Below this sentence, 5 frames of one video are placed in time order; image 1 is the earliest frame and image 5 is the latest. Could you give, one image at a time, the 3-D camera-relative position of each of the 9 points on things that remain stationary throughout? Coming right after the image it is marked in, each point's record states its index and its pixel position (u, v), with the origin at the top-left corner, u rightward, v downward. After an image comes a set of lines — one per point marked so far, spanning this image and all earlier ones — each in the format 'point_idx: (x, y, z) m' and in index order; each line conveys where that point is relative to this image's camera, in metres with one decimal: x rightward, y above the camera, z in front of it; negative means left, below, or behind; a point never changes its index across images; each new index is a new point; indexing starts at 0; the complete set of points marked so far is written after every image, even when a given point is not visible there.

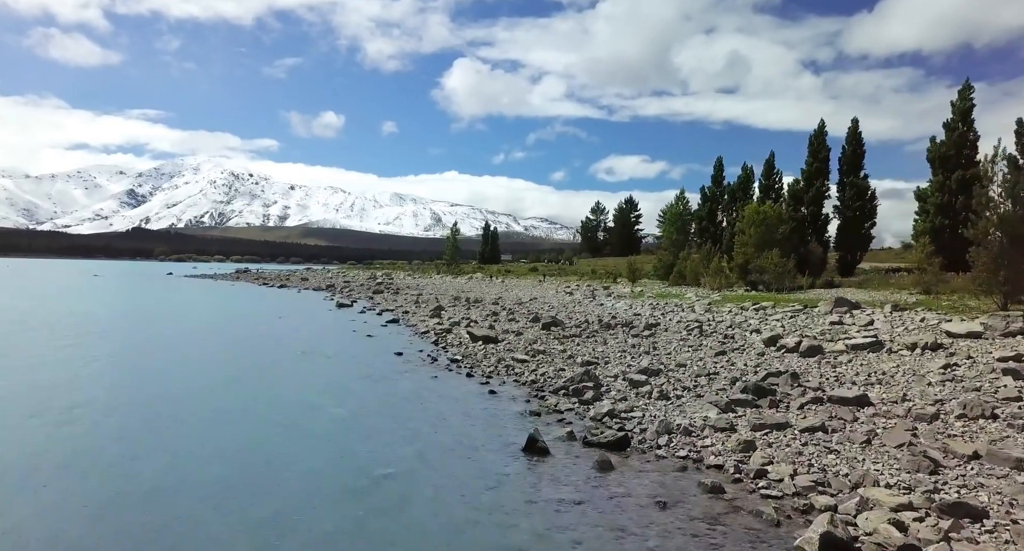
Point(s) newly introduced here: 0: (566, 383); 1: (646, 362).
0: (+1.3, -2.6, +17.0) m
1: (+3.7, -2.4, +19.6) m
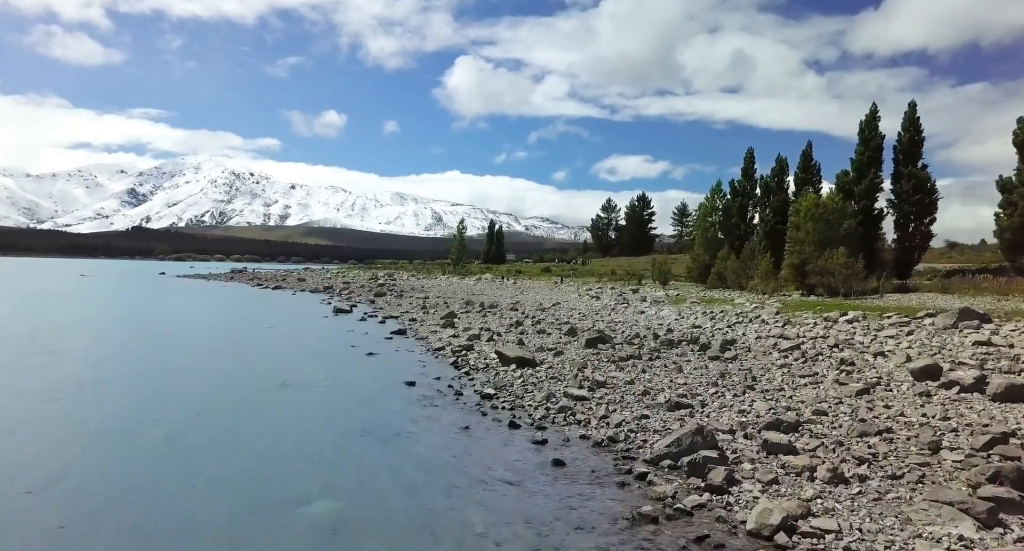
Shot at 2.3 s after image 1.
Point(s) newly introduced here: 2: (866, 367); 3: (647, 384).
0: (+2.5, -2.8, +11.2) m
1: (+4.9, -2.5, +13.9) m
2: (+8.6, -2.2, +17.1) m
3: (+3.3, -2.6, +17.1) m
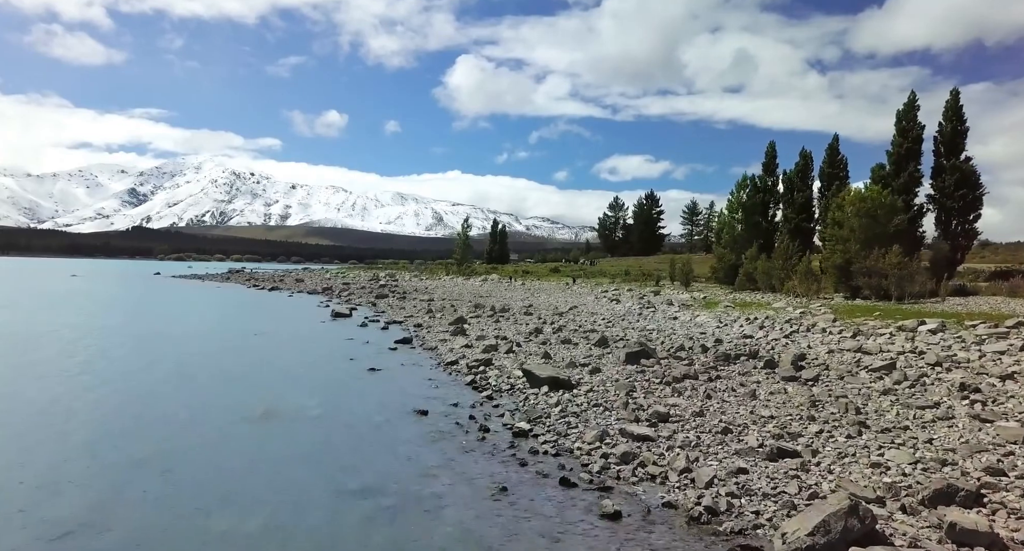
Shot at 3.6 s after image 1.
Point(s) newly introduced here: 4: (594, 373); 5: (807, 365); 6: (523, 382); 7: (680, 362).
0: (+3.3, -2.9, +7.6) m
1: (+5.6, -2.6, +10.3) m
2: (+9.4, -2.3, +13.5) m
3: (+4.0, -2.7, +13.5) m
4: (+2.2, -2.6, +18.8) m
5: (+7.5, -2.3, +17.8) m
6: (+0.3, -2.7, +18.0) m
7: (+4.7, -2.4, +19.7) m
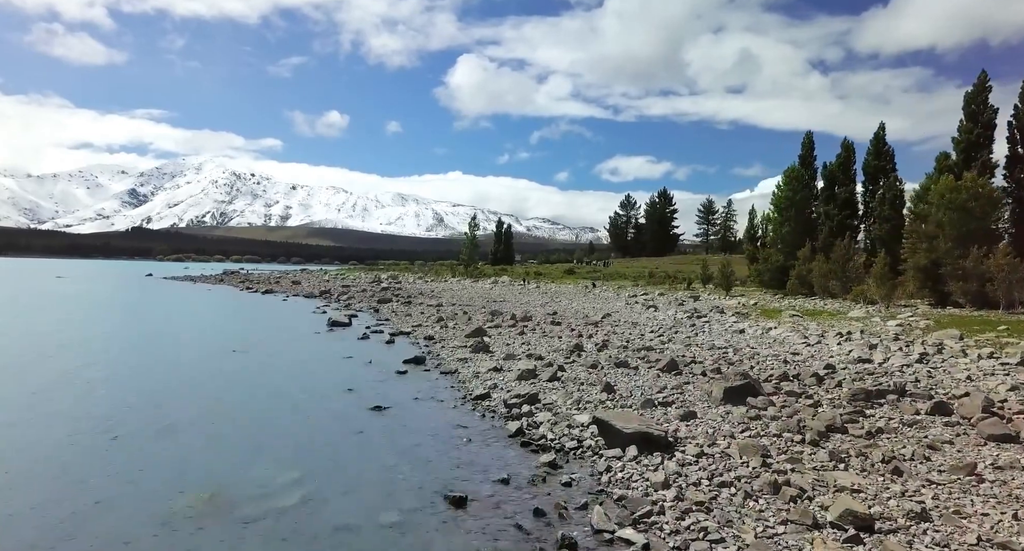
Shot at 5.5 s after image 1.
0: (+4.4, -3.0, +2.2) m
1: (+6.8, -2.7, +4.8) m
2: (+10.5, -2.4, +8.1) m
3: (+5.2, -2.8, +8.0) m
4: (+3.4, -2.7, +13.3) m
5: (+8.7, -2.4, +12.3) m
6: (+1.5, -2.9, +12.5) m
7: (+5.9, -2.6, +14.2) m
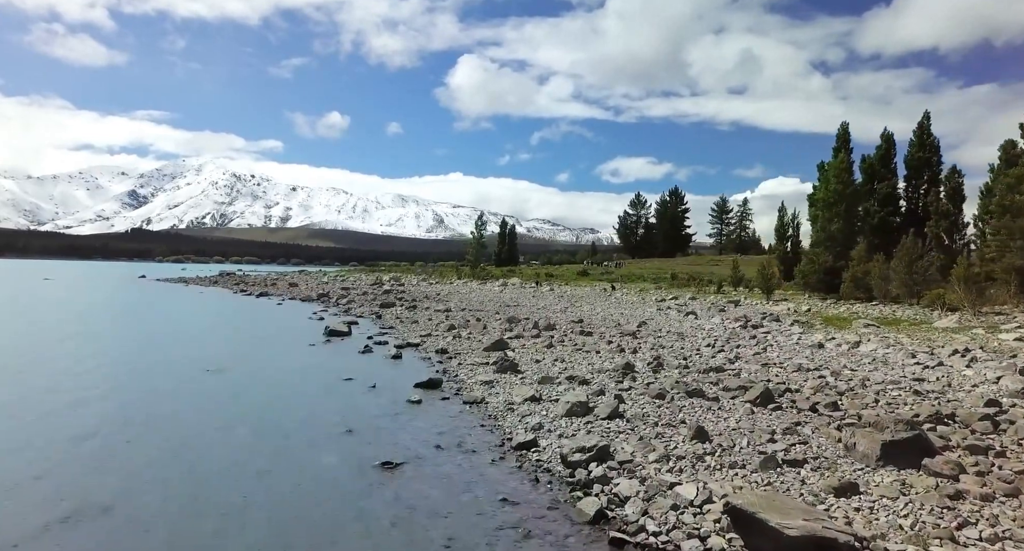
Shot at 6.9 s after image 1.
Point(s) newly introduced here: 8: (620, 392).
0: (+5.4, -3.0, -2.3) m
1: (+7.8, -2.8, +0.3) m
2: (+11.5, -2.5, +3.6) m
3: (+6.2, -2.9, +3.5) m
4: (+4.4, -2.8, +8.8) m
5: (+9.7, -2.5, +7.8) m
6: (+2.4, -2.9, +8.0) m
7: (+6.9, -2.6, +9.8) m
8: (+2.6, -2.7, +16.5) m
